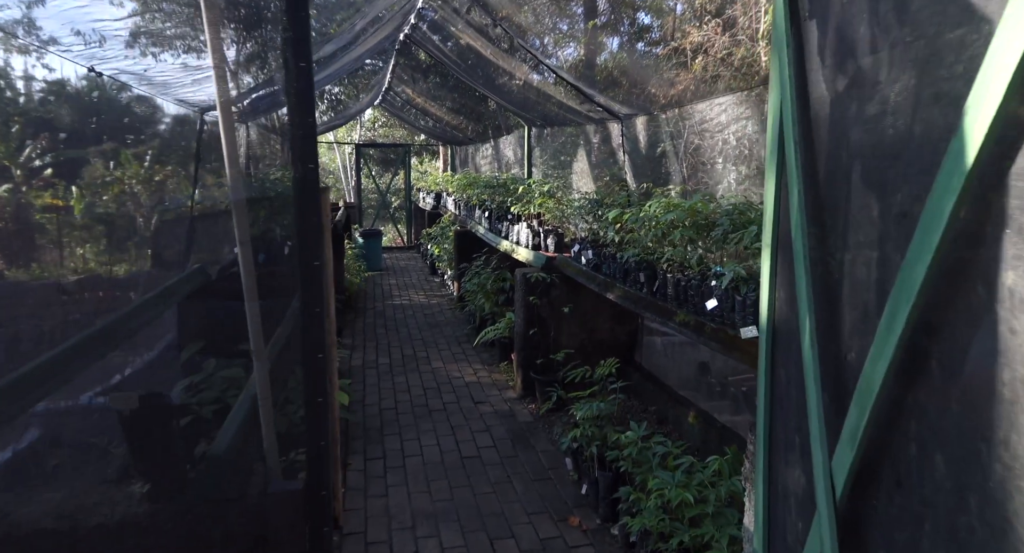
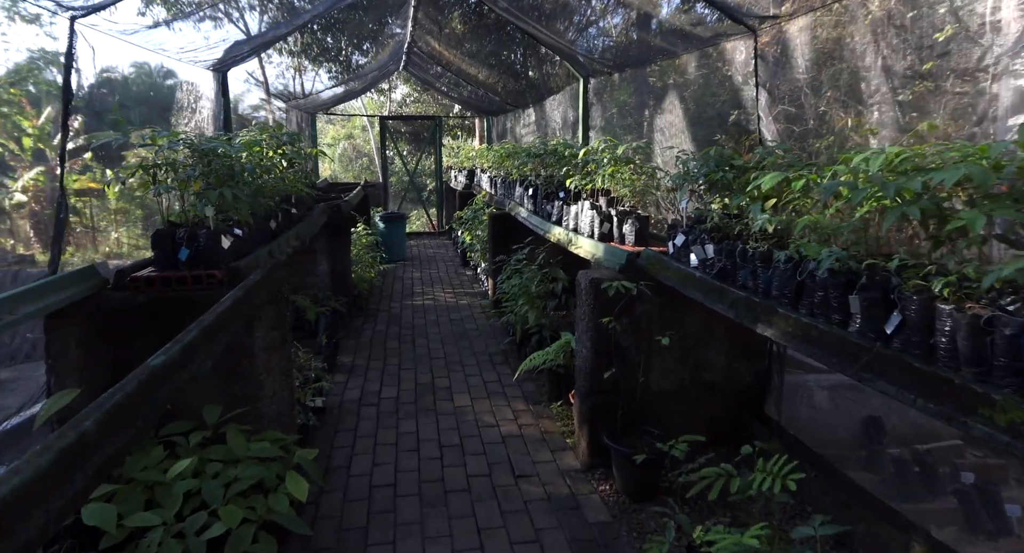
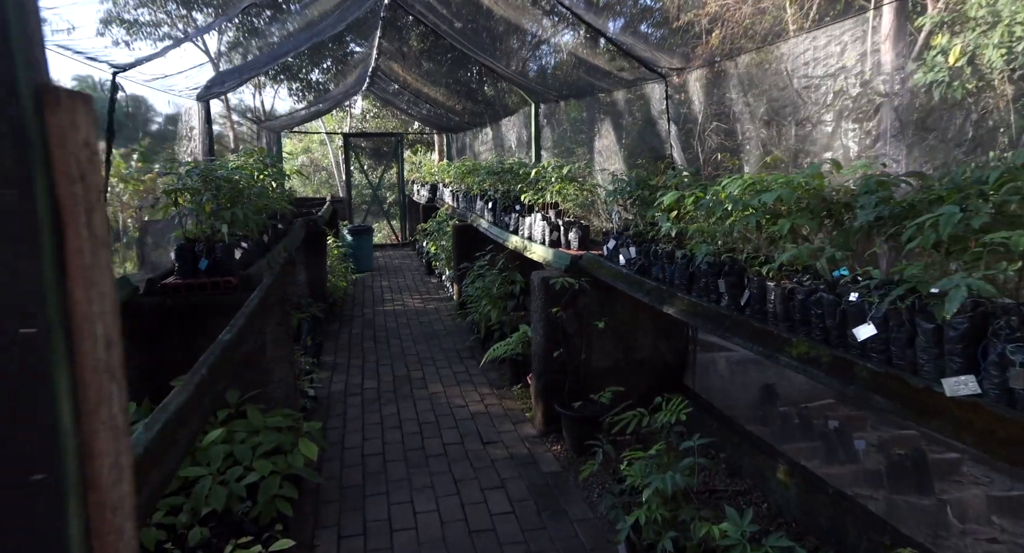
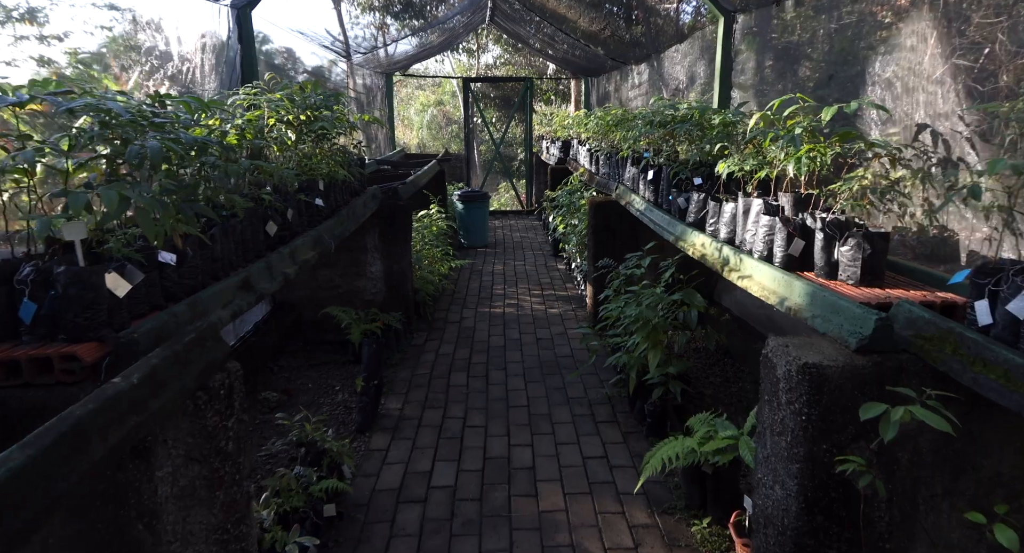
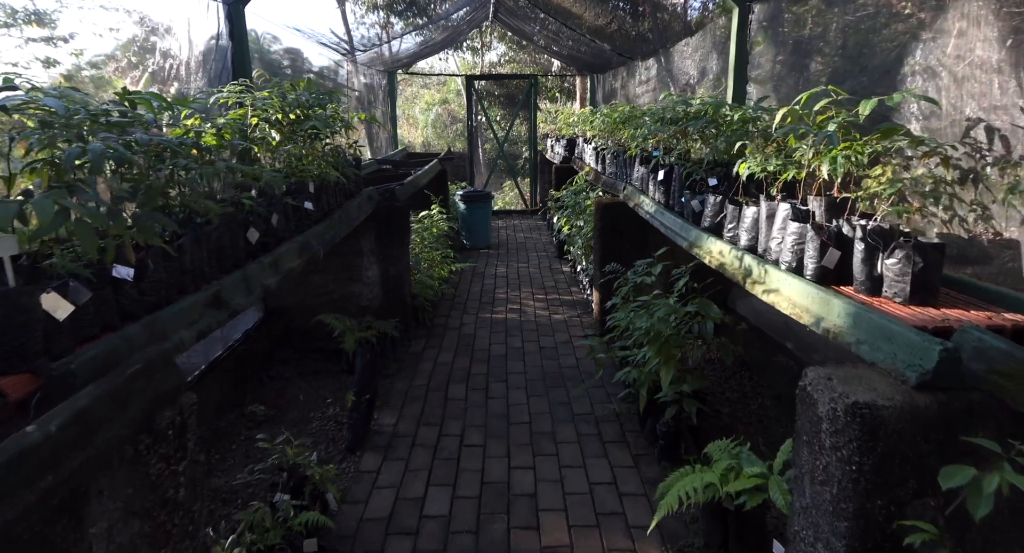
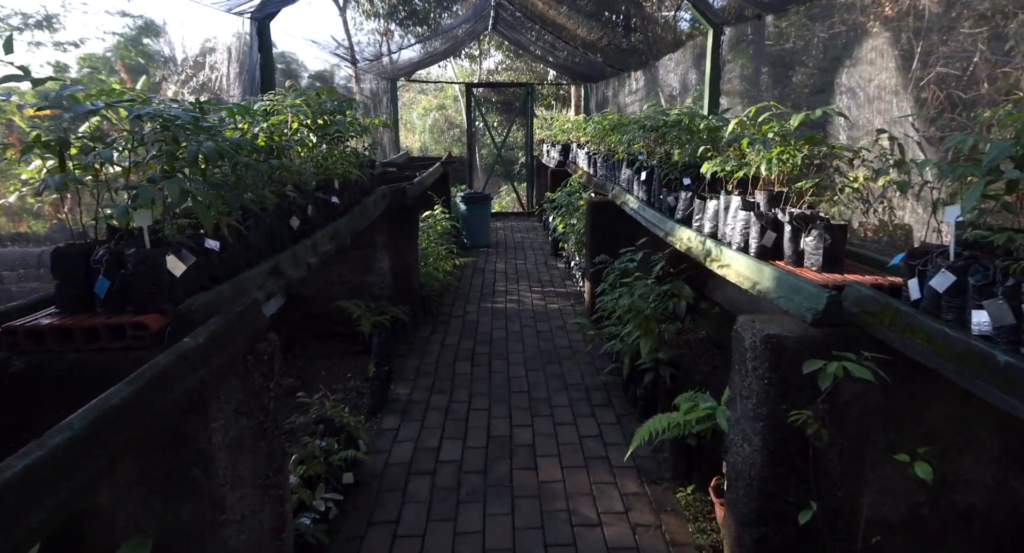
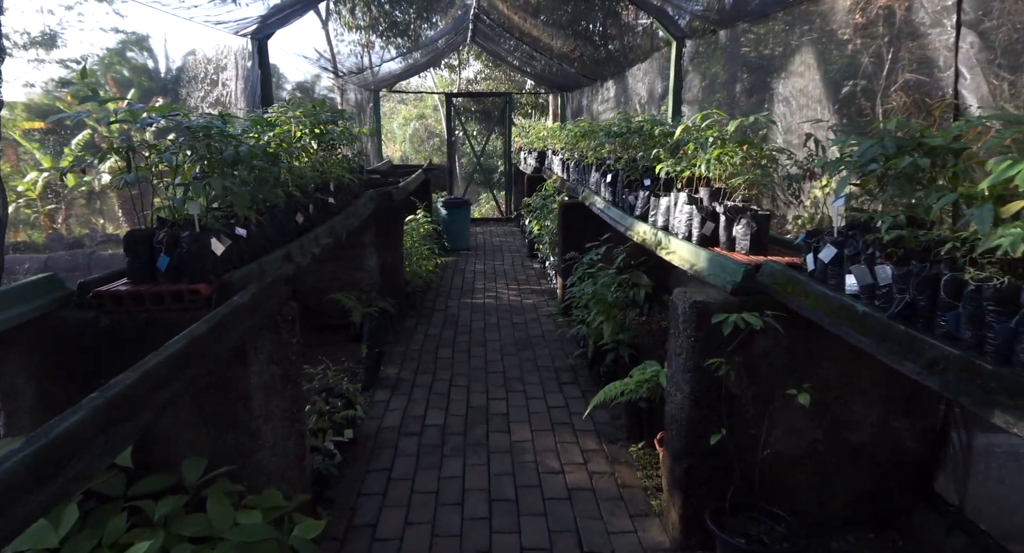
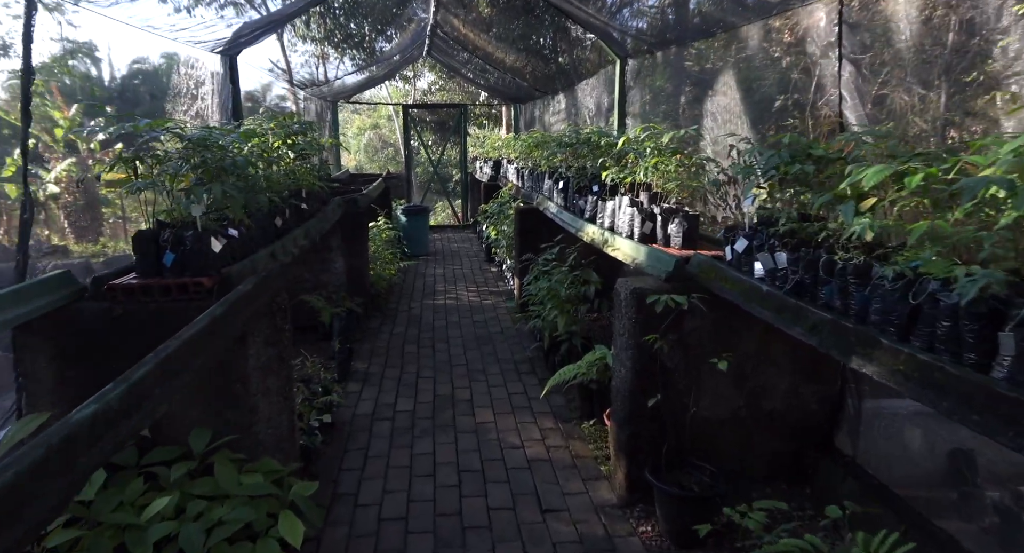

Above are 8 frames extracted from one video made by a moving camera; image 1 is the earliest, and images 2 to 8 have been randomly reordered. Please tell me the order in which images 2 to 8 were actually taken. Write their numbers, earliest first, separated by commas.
3, 2, 8, 7, 6, 4, 5
